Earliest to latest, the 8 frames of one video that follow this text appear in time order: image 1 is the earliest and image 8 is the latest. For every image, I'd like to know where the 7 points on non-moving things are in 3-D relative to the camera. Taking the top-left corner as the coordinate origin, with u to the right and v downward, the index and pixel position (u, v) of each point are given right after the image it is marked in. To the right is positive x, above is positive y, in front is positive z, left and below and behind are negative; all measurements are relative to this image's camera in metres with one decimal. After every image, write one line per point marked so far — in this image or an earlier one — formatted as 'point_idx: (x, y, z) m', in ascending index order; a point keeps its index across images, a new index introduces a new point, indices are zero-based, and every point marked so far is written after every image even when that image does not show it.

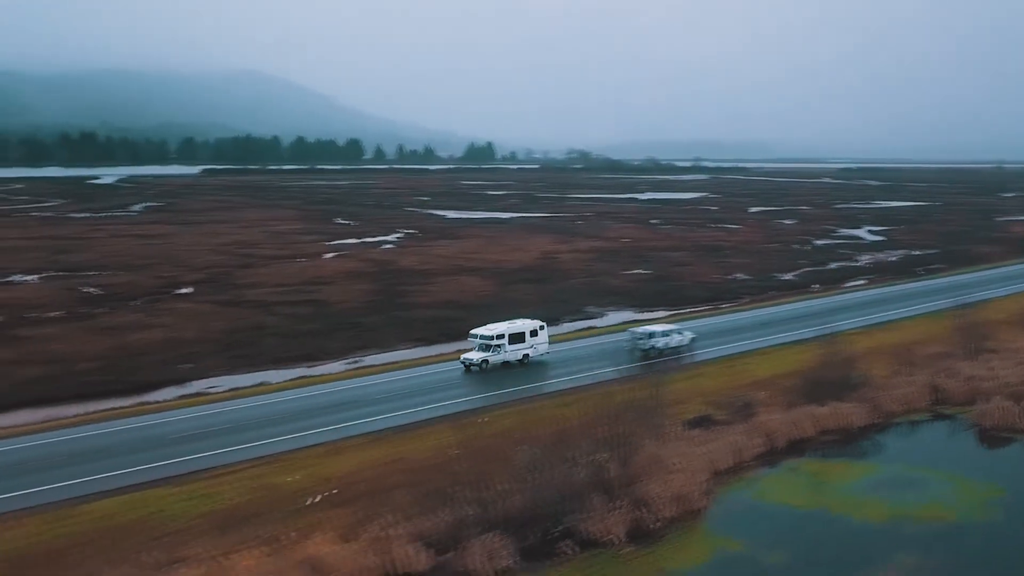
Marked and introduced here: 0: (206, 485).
0: (-5.7, -3.6, +18.3) m
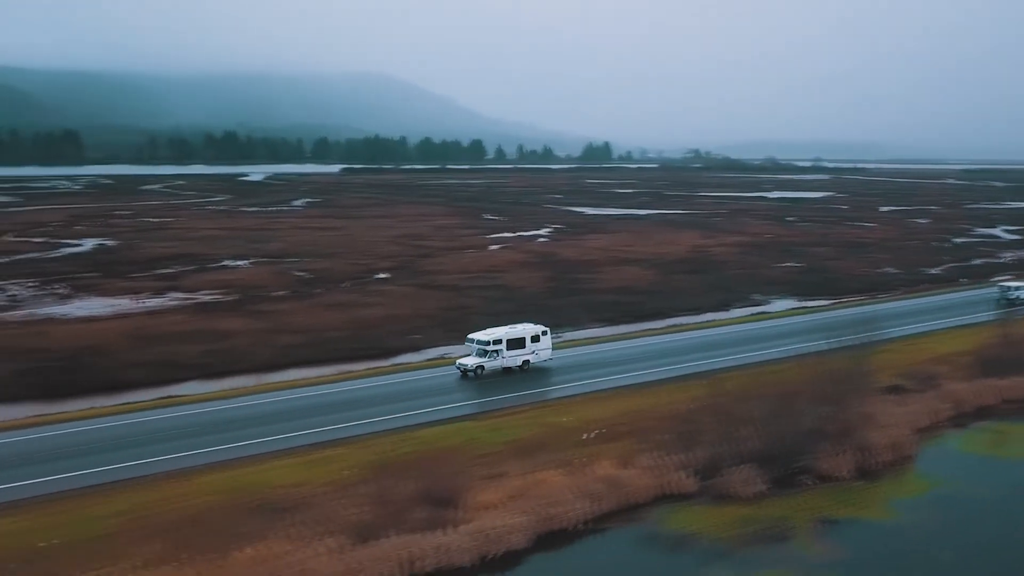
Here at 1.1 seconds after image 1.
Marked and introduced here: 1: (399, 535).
0: (-0.3, -3.0, +22.3) m
1: (-1.9, -4.3, +17.0) m
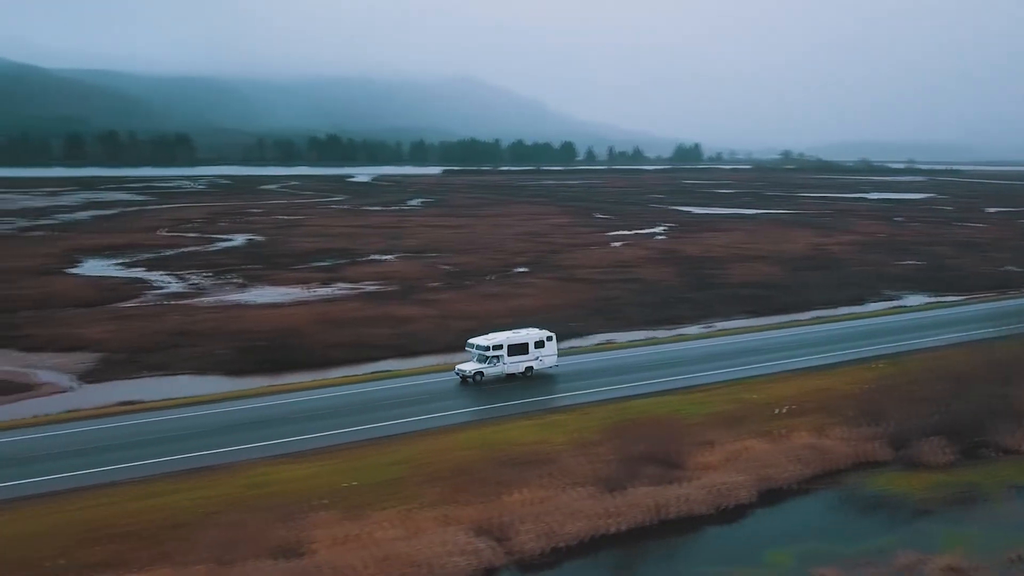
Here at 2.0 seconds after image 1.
0: (+4.5, -2.7, +24.5) m
1: (+2.6, -3.9, +19.4) m
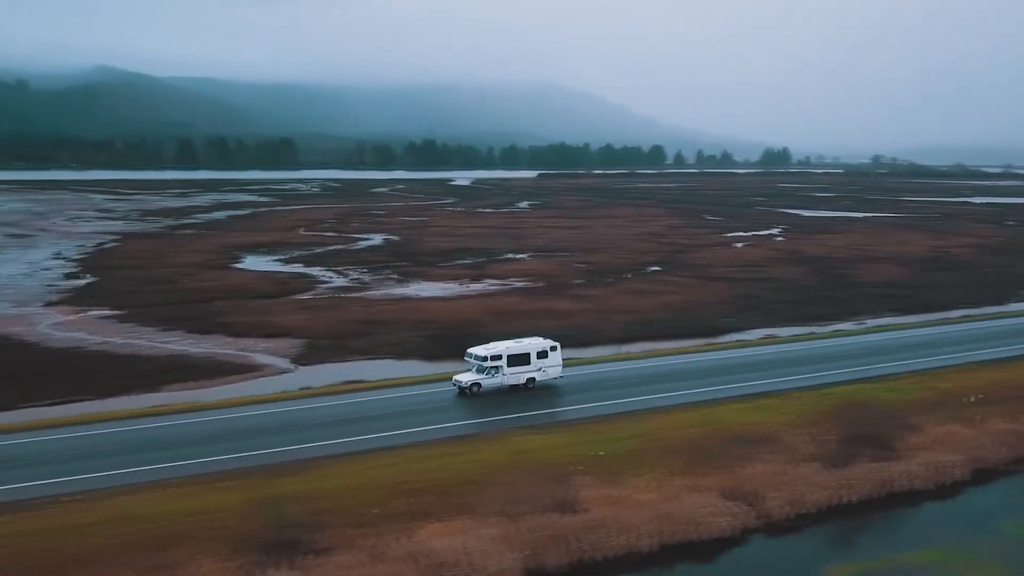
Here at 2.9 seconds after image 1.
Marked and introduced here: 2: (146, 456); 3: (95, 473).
0: (+9.8, -2.5, +25.8) m
1: (+7.5, -3.7, +20.8) m
2: (-7.8, -3.4, +19.9) m
3: (-8.4, -3.6, +18.5) m
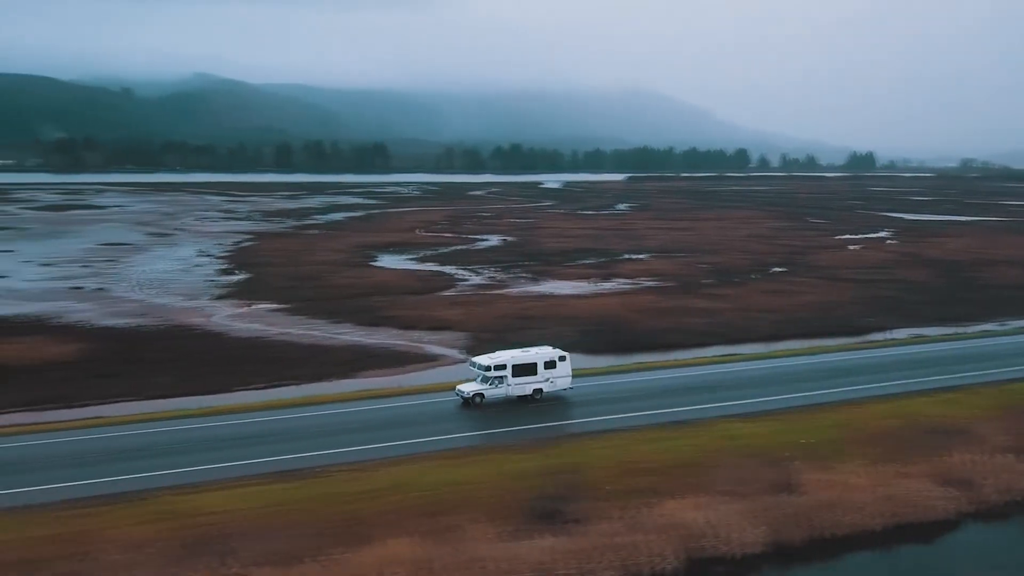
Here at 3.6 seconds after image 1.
0: (+14.6, -2.5, +26.1) m
1: (+12.0, -3.6, +21.3) m
2: (-3.3, -3.2, +21.3) m
3: (-4.0, -3.3, +20.0) m
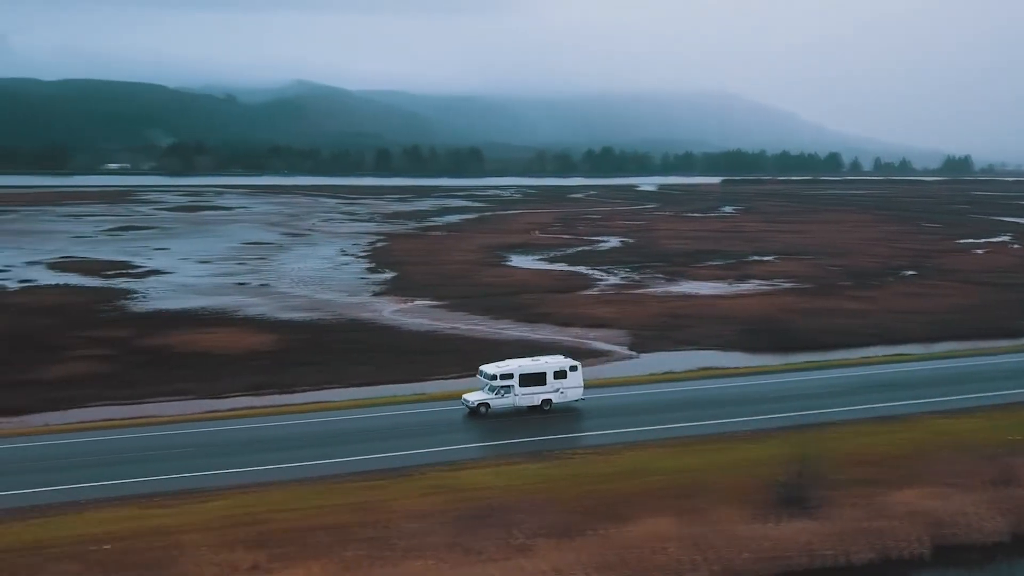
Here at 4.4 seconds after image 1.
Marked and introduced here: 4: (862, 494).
0: (+19.6, -2.5, +25.8) m
1: (+16.7, -3.6, +21.2) m
2: (+1.4, -3.1, +22.3) m
3: (+0.6, -3.2, +21.0) m
4: (+6.4, -3.8, +17.8) m
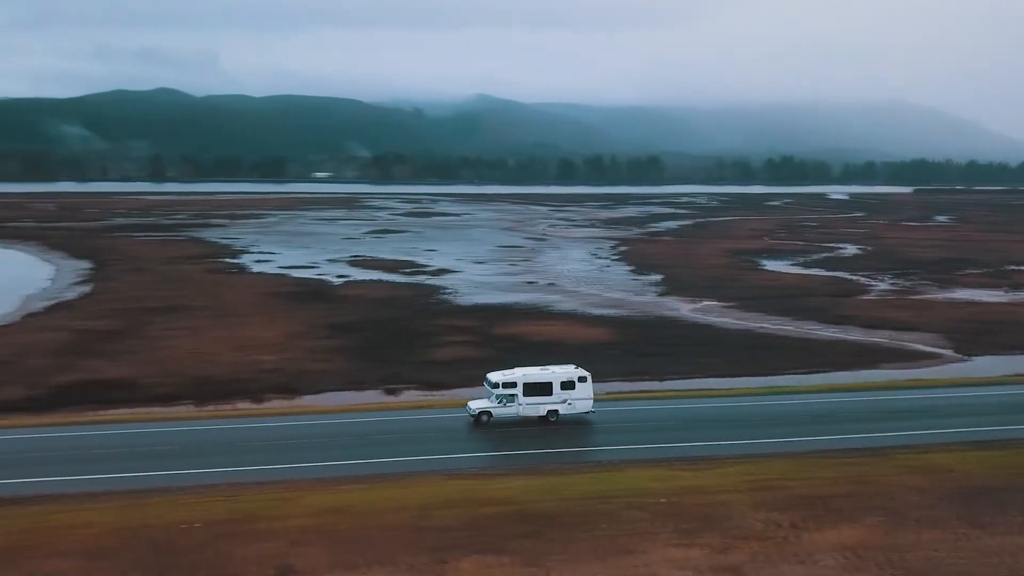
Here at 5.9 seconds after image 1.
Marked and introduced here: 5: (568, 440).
0: (+29.4, -2.8, +23.9) m
1: (+25.8, -3.8, +19.8) m
2: (+10.8, -3.0, +22.9) m
3: (+9.9, -3.1, +21.7) m
4: (+15.2, -3.8, +17.8) m
5: (+1.1, -3.1, +19.9) m
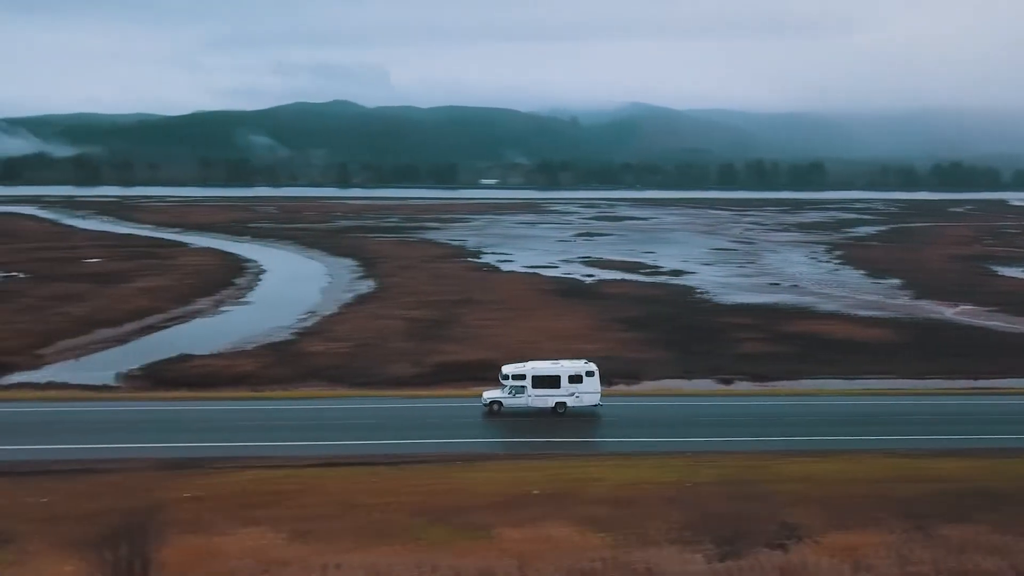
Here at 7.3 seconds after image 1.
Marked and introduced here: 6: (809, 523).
0: (+37.7, -3.1, +21.3) m
1: (+33.6, -4.0, +17.6) m
2: (+19.2, -3.1, +22.6) m
3: (+18.1, -3.1, +21.5) m
4: (+22.9, -3.8, +17.0) m
5: (+9.2, -3.0, +20.7) m
6: (+4.5, -3.5, +14.6) m
